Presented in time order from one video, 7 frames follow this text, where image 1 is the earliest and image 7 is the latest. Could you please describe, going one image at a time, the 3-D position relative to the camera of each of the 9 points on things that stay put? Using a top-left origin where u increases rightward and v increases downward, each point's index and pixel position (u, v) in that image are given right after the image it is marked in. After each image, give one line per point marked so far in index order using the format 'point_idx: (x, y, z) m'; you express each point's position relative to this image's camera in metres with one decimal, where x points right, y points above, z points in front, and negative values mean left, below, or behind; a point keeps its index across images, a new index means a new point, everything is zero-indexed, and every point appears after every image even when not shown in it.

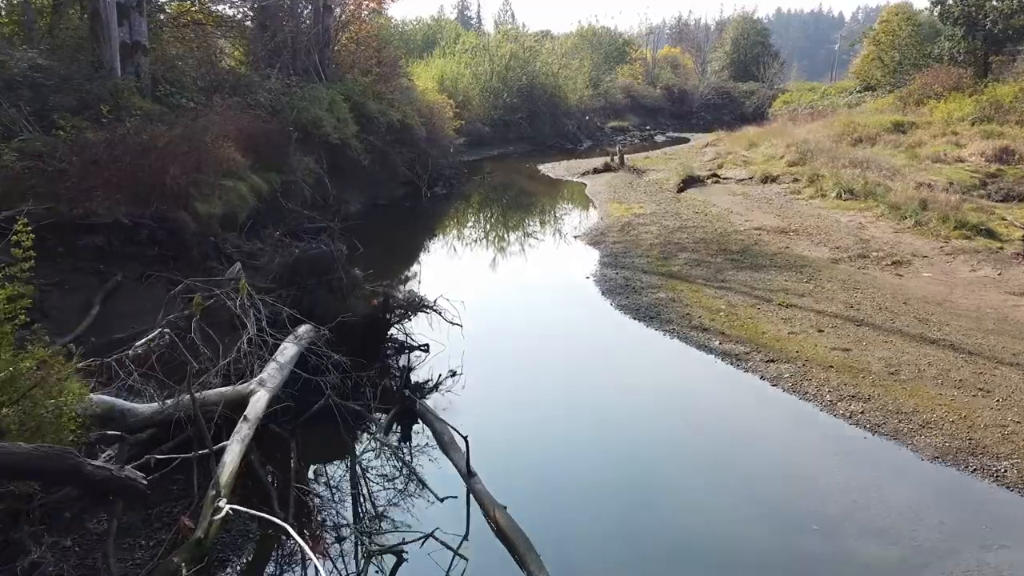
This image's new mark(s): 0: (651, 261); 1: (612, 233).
0: (+3.8, +0.7, +15.7) m
1: (+3.4, +1.9, +19.2) m
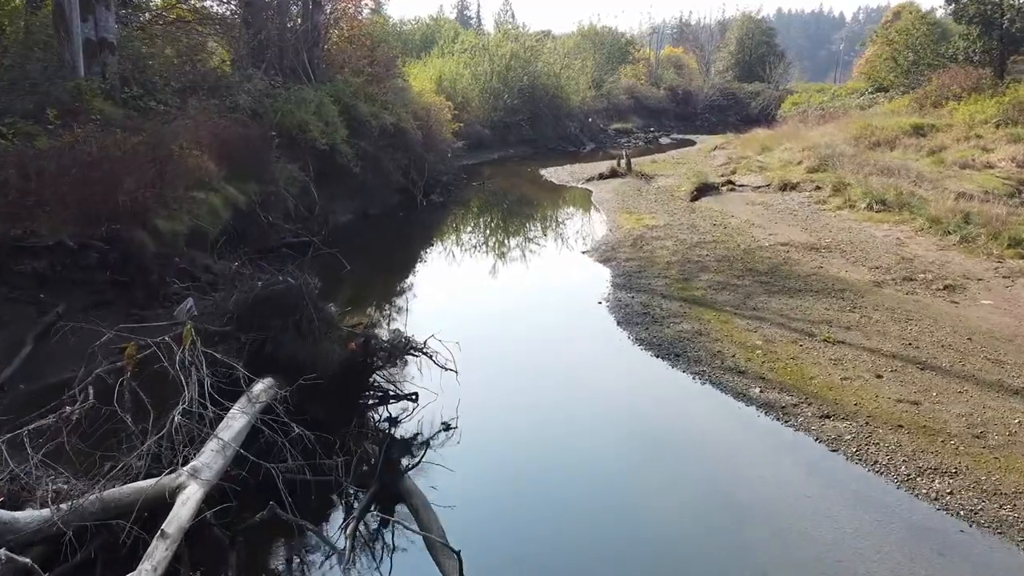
0: (+3.9, +0.1, +14.1) m
1: (+3.5, +1.3, +17.5) m
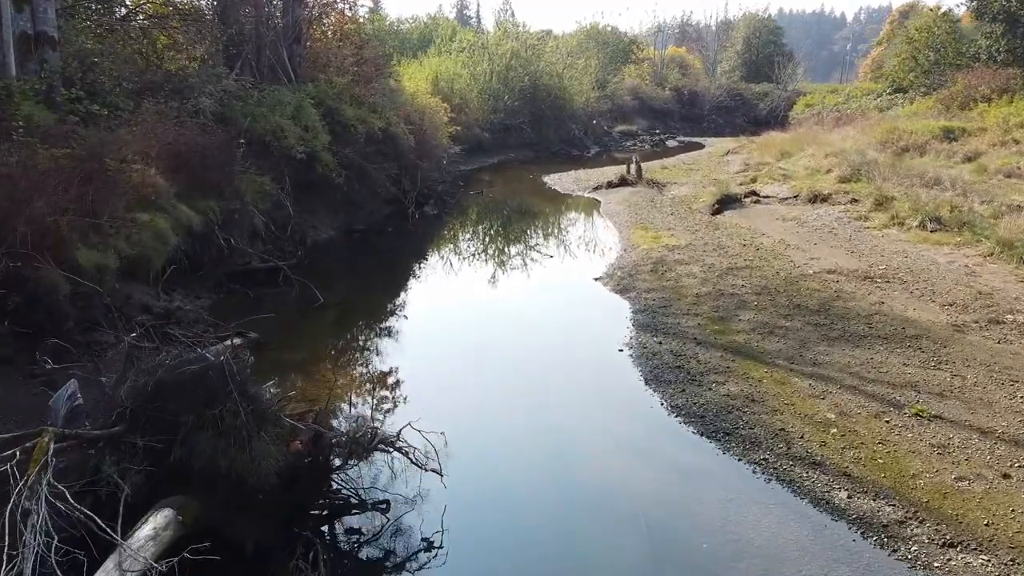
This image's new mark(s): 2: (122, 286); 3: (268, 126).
0: (+4.0, -0.8, +11.7) m
1: (+3.5, +0.4, +15.2) m
2: (-7.6, 0.0, +11.0) m
3: (-7.7, +5.1, +17.8) m
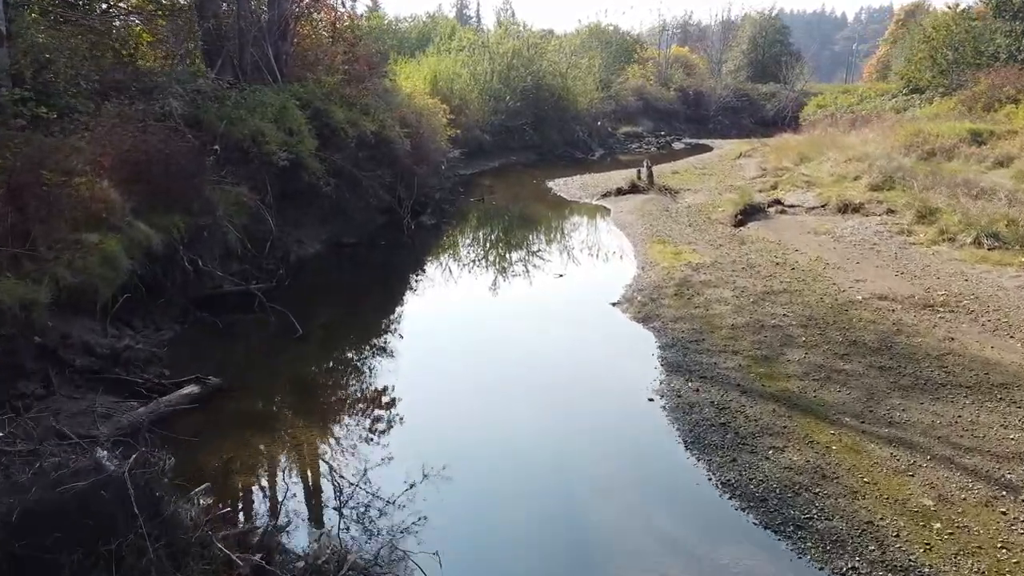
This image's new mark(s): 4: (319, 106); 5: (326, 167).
0: (+4.1, -1.4, +10.0) m
1: (+3.7, -0.2, +13.4) m
2: (-7.5, -0.6, +9.3) m
3: (-7.6, +4.5, +16.0) m
4: (-6.6, +6.2, +19.3) m
5: (-6.2, +4.0, +18.8) m
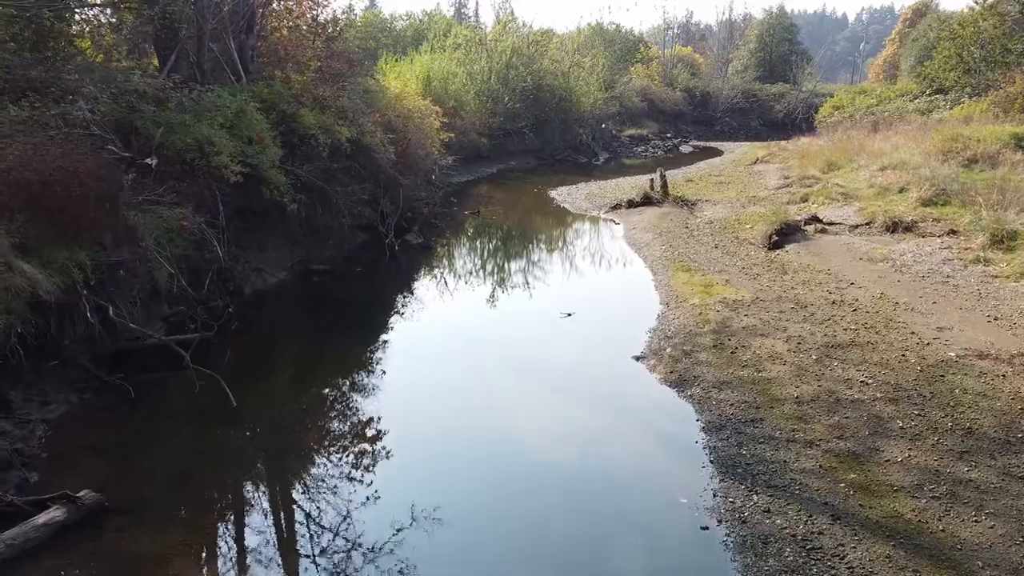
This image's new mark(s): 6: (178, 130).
0: (+4.1, -2.4, +7.2) m
1: (+3.6, -1.2, +10.7) m
2: (-7.5, -1.5, +6.6) m
3: (-7.6, +3.6, +13.3) m
4: (-6.7, +5.3, +16.6) m
5: (-6.3, +3.1, +16.1) m
6: (-7.8, +3.7, +13.2) m
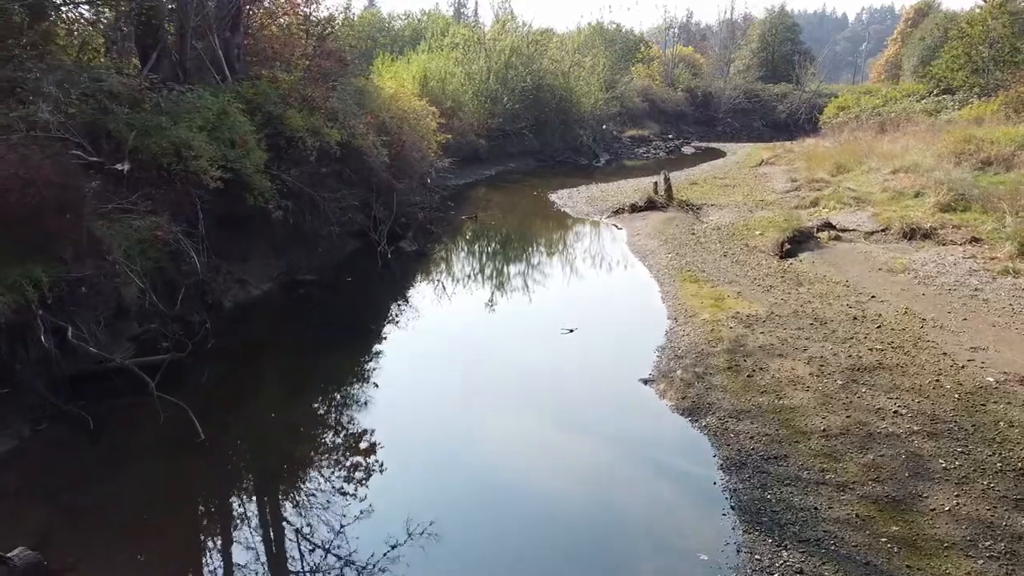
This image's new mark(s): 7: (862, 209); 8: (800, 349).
0: (+4.0, -2.7, +6.4) m
1: (+3.6, -1.5, +9.9) m
2: (-7.6, -1.8, +5.7) m
3: (-7.7, +3.2, +12.5) m
4: (-6.7, +5.0, +15.7) m
5: (-6.3, +2.8, +15.2) m
6: (-7.9, +3.4, +12.4) m
7: (+12.0, +2.7, +19.2) m
8: (+5.3, -1.1, +10.3) m
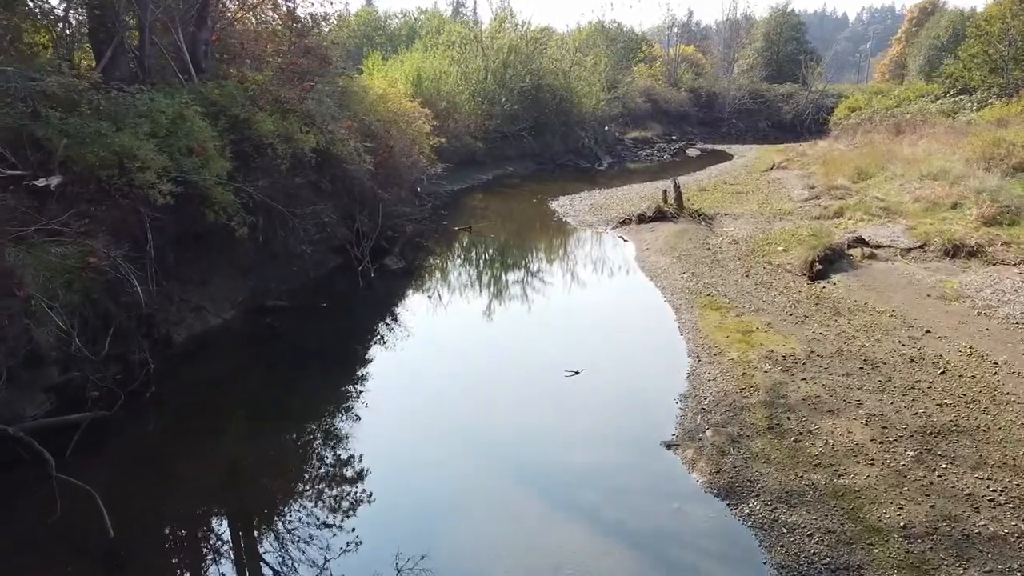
0: (+3.9, -3.3, +4.6) m
1: (+3.5, -2.1, +8.1) m
2: (-7.7, -2.5, +3.9) m
3: (-7.7, +2.6, +10.7) m
4: (-6.8, +4.3, +14.0) m
5: (-6.4, +2.1, +13.5) m
6: (-8.0, +2.7, +10.6) m
7: (+11.9, +2.1, +17.5) m
8: (+5.2, -1.8, +8.6) m
